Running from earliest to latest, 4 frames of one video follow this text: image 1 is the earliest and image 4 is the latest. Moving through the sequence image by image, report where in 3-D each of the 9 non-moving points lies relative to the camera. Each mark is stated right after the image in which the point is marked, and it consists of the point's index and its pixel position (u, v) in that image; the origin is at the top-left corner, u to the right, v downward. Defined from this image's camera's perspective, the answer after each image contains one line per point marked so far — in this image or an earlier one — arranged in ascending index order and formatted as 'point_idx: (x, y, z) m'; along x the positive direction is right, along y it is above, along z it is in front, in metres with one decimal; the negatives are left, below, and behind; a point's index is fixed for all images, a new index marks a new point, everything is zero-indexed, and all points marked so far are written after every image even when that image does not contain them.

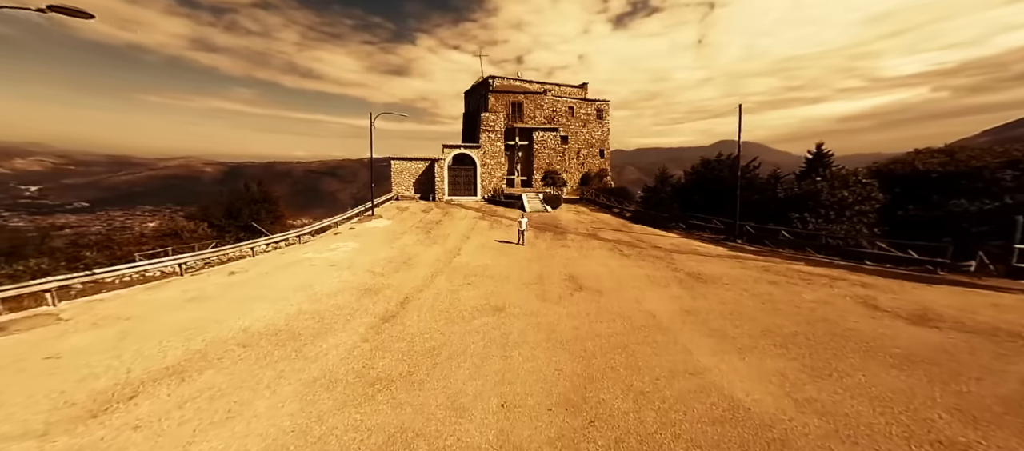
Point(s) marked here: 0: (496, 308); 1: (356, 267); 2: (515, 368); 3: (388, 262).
0: (-0.6, -3.2, +14.1) m
1: (-7.2, -1.9, +17.1) m
2: (+0.1, -3.8, +9.8) m
3: (-6.2, -1.8, +18.4) m
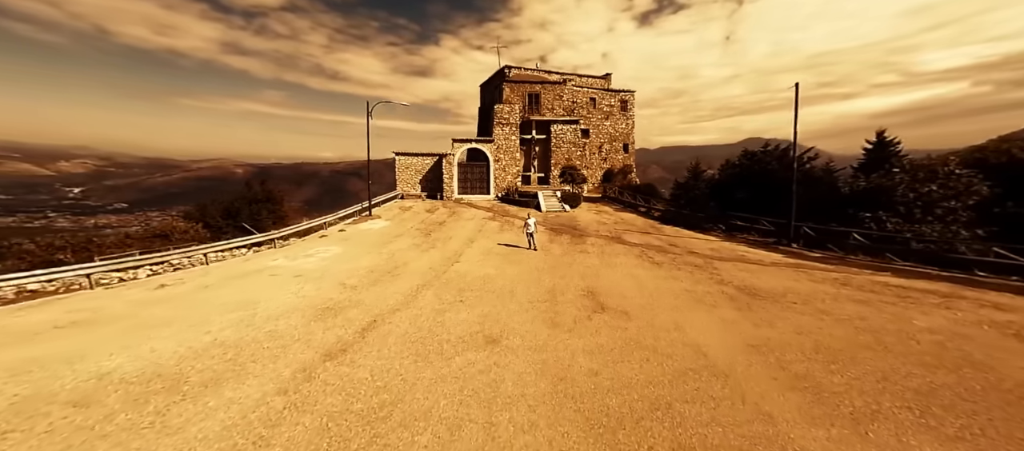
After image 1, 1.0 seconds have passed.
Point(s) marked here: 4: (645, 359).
0: (-0.7, -3.3, +10.7) m
1: (-7.0, -2.0, +14.1) m
2: (-0.2, -3.9, +6.4) m
3: (-6.0, -1.9, +15.3) m
4: (+3.5, -3.5, +9.8) m
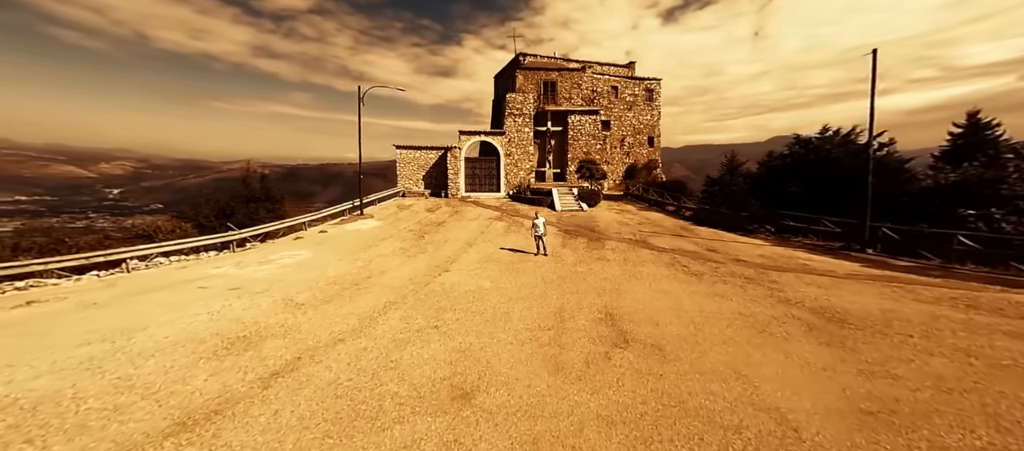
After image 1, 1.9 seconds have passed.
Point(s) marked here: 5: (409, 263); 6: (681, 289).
0: (-1.1, -3.3, +7.3) m
1: (-7.2, -2.0, +11.1) m
2: (-0.9, -3.9, +3.0) m
3: (-6.1, -1.9, +12.3) m
4: (+3.1, -3.5, +6.2) m
5: (-4.4, -1.5, +15.8) m
6: (+6.5, -2.4, +14.0) m
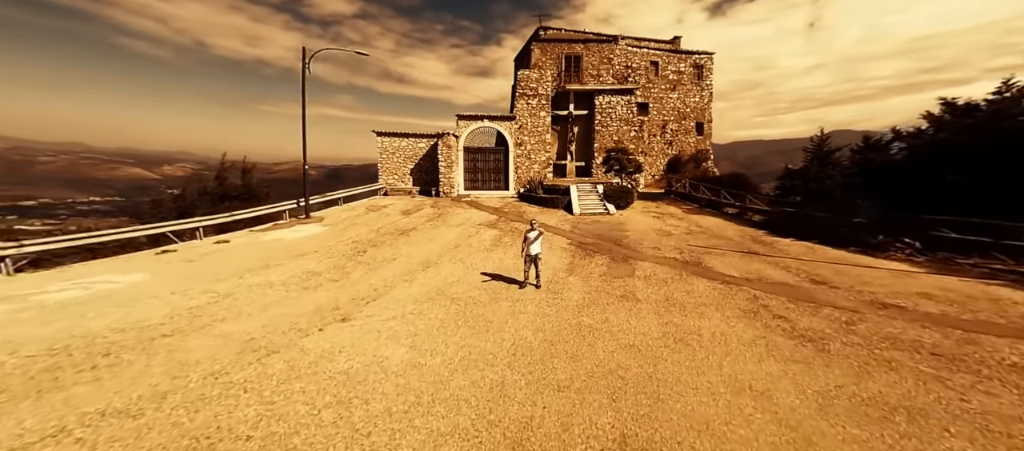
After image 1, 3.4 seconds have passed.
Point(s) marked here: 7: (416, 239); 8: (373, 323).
0: (-3.1, -3.7, +0.7) m
1: (-8.9, -2.3, +5.2) m
2: (-3.4, -4.3, -3.5) m
3: (-7.6, -2.3, +6.2) m
4: (+0.8, -3.9, -0.9) m
5: (-5.5, -1.9, +9.5) m
6: (+5.1, -2.9, +6.6) m
7: (-4.2, -0.6, +16.0) m
8: (-3.2, -2.3, +8.6) m
